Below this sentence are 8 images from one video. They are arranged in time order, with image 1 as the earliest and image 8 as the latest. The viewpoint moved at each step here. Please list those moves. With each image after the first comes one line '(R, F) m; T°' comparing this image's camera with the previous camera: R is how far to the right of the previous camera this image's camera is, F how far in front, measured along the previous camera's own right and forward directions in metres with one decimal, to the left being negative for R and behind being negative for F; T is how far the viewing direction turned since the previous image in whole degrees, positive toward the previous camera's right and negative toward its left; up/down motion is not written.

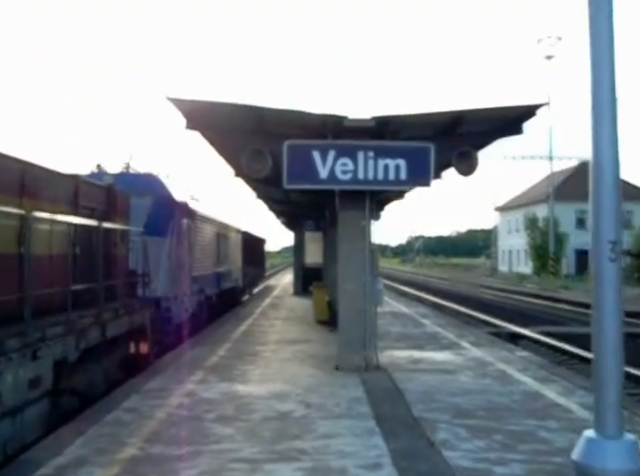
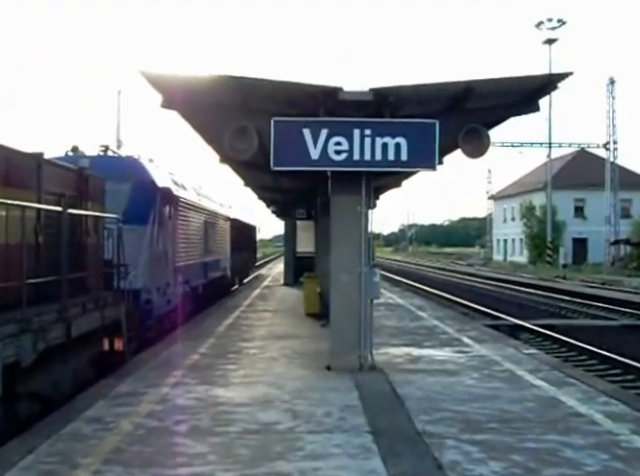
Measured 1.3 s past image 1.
(0.0, +1.3) m; 0°
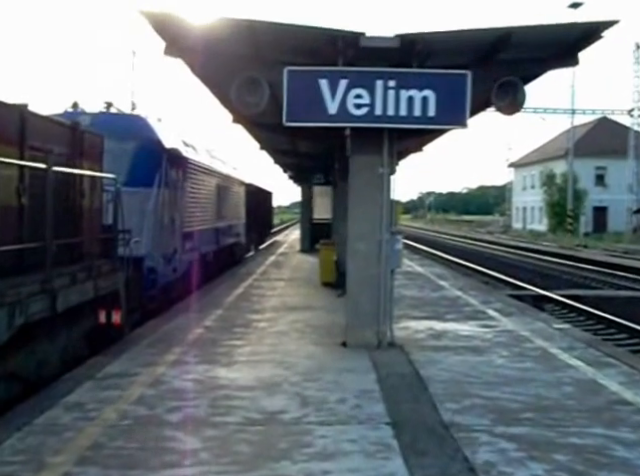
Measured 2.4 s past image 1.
(0.0, +1.1) m; -1°
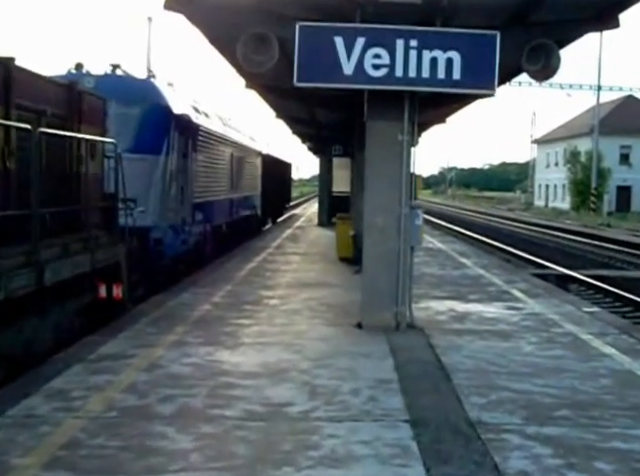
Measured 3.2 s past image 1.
(0.0, +0.9) m; -1°
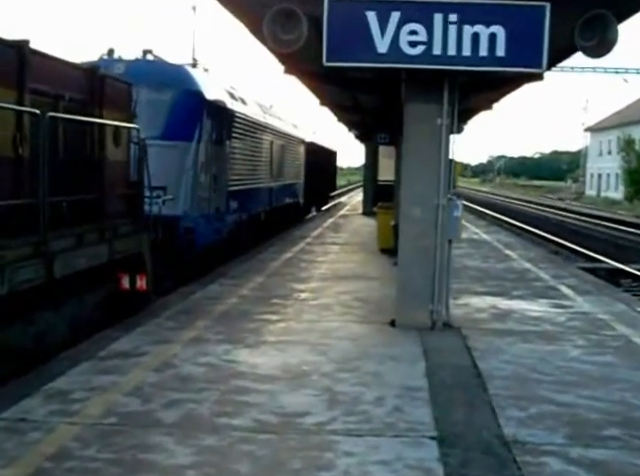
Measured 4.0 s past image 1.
(+0.2, +0.7) m; -3°
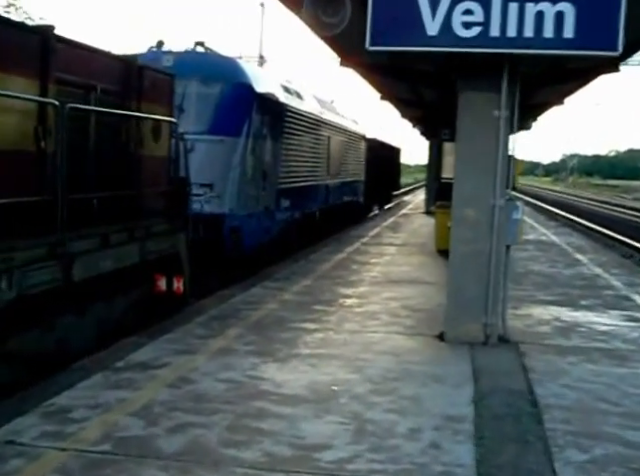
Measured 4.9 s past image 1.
(+0.3, +0.9) m; -4°
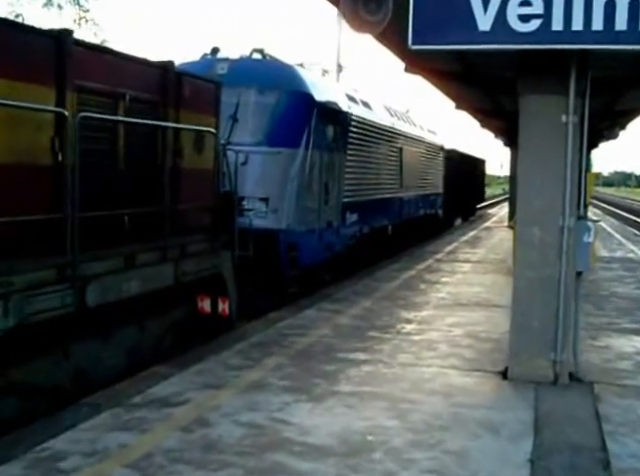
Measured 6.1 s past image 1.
(+0.3, +0.9) m; -5°
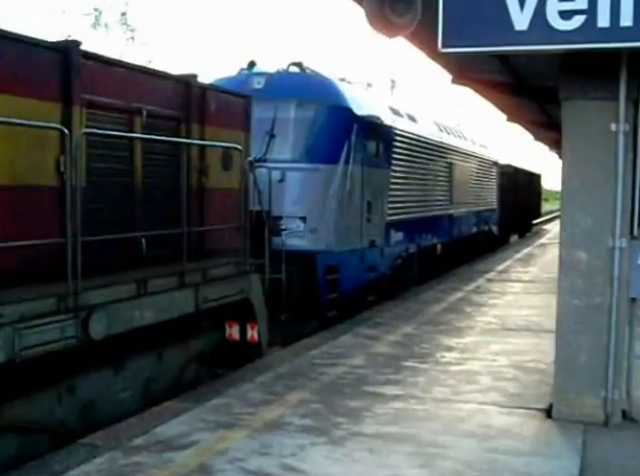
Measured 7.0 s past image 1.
(+0.3, +0.6) m; -4°
